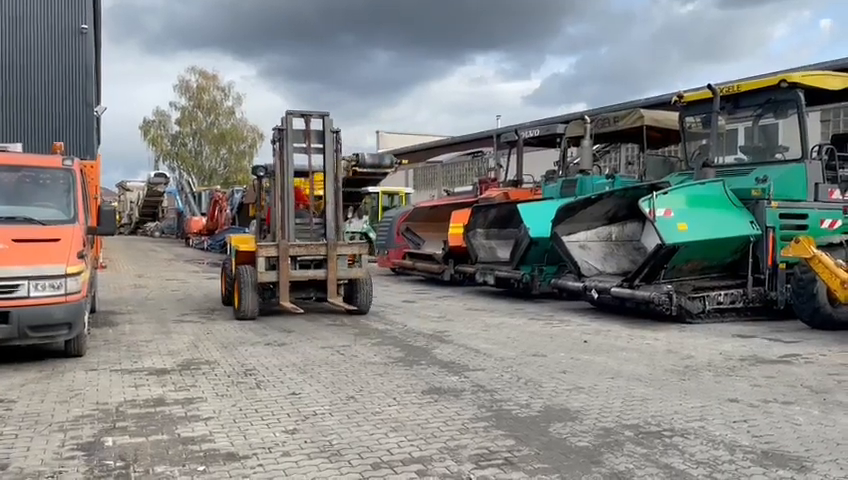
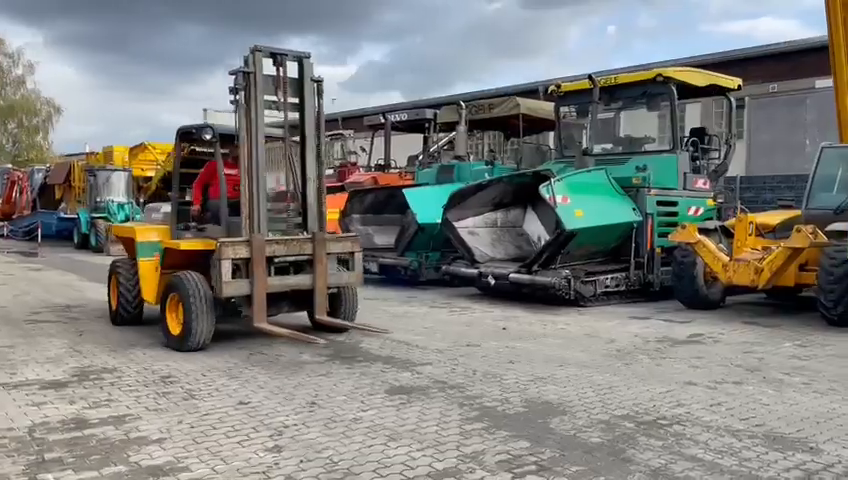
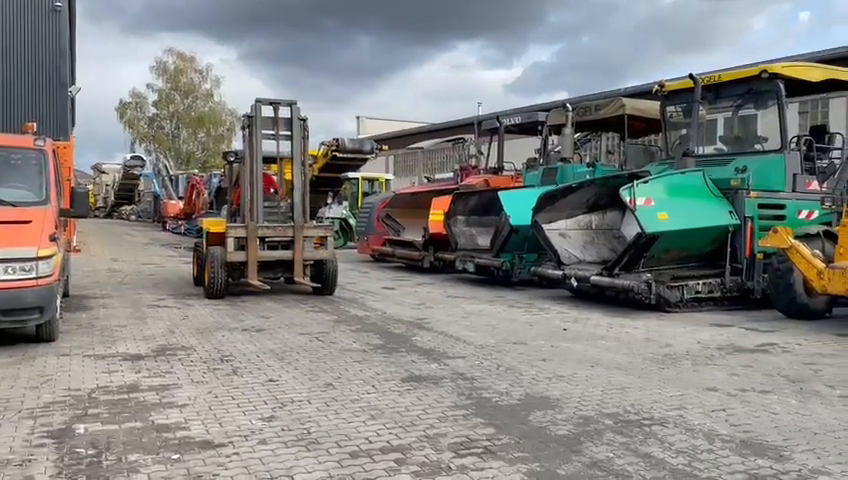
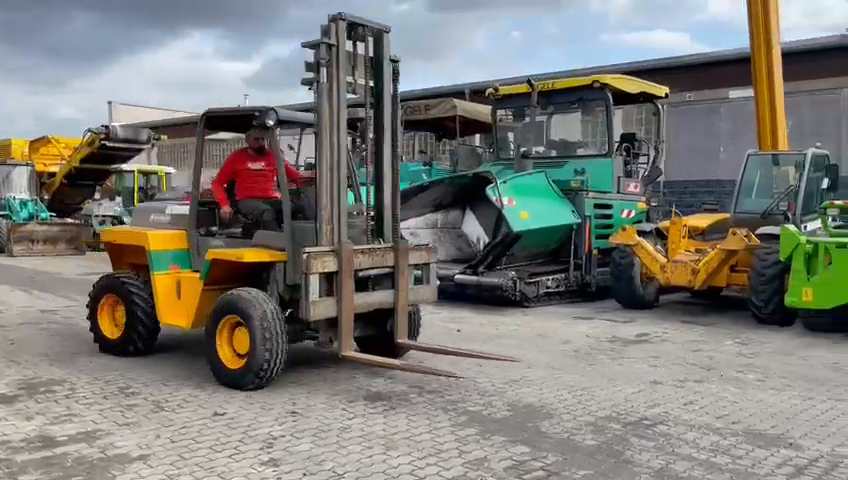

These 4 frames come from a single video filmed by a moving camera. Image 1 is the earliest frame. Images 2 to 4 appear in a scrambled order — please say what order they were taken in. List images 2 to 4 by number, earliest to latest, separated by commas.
3, 2, 4
